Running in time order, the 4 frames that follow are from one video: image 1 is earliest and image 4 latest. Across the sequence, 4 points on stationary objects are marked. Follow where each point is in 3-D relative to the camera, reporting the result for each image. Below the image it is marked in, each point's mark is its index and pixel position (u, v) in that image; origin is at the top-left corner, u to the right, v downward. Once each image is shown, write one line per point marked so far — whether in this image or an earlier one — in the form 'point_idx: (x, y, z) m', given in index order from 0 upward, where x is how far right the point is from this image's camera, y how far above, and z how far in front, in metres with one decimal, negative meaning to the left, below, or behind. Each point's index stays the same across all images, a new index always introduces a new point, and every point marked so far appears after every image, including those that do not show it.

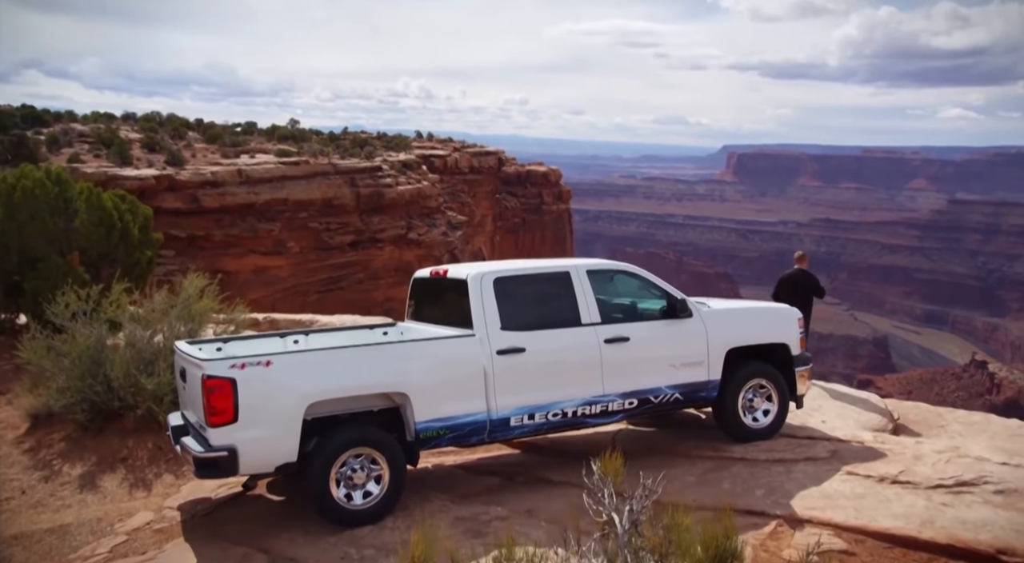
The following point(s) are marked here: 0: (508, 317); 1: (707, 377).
0: (0.0, -0.3, +6.1) m
1: (+1.6, -0.8, +6.7) m
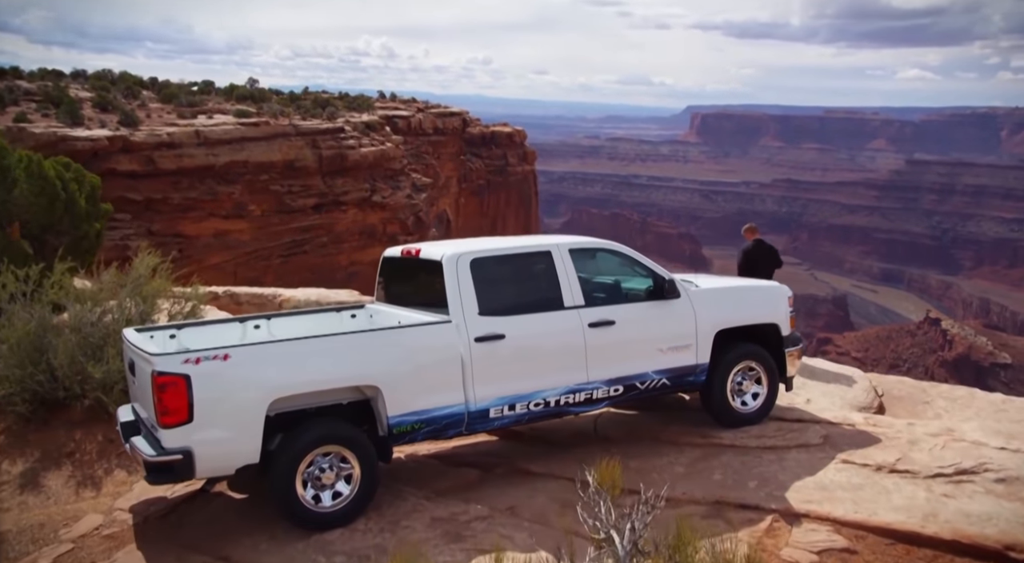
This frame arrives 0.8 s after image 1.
0: (-0.2, -0.1, +5.7) m
1: (+1.4, -0.6, +6.3) m
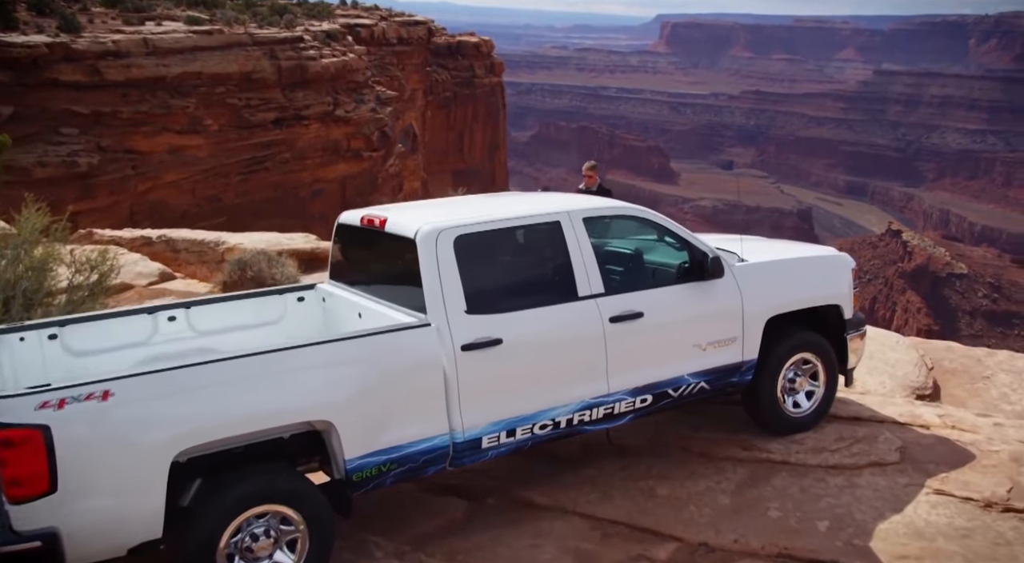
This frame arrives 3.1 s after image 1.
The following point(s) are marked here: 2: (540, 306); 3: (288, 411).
0: (-0.2, 0.0, +4.2) m
1: (+1.4, -0.5, +5.0) m
2: (+0.1, -0.1, +4.4) m
3: (-1.0, -0.6, +3.7) m
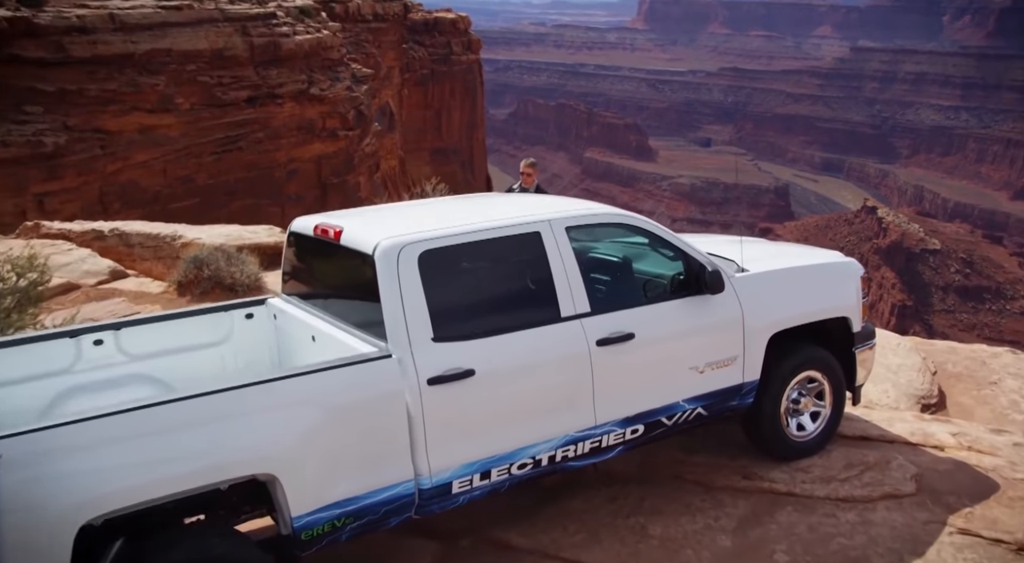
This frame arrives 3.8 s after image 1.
0: (-0.3, -0.1, +3.7) m
1: (+1.2, -0.5, +4.5) m
2: (0.0, -0.2, +3.9) m
3: (-1.1, -0.7, +3.2) m
